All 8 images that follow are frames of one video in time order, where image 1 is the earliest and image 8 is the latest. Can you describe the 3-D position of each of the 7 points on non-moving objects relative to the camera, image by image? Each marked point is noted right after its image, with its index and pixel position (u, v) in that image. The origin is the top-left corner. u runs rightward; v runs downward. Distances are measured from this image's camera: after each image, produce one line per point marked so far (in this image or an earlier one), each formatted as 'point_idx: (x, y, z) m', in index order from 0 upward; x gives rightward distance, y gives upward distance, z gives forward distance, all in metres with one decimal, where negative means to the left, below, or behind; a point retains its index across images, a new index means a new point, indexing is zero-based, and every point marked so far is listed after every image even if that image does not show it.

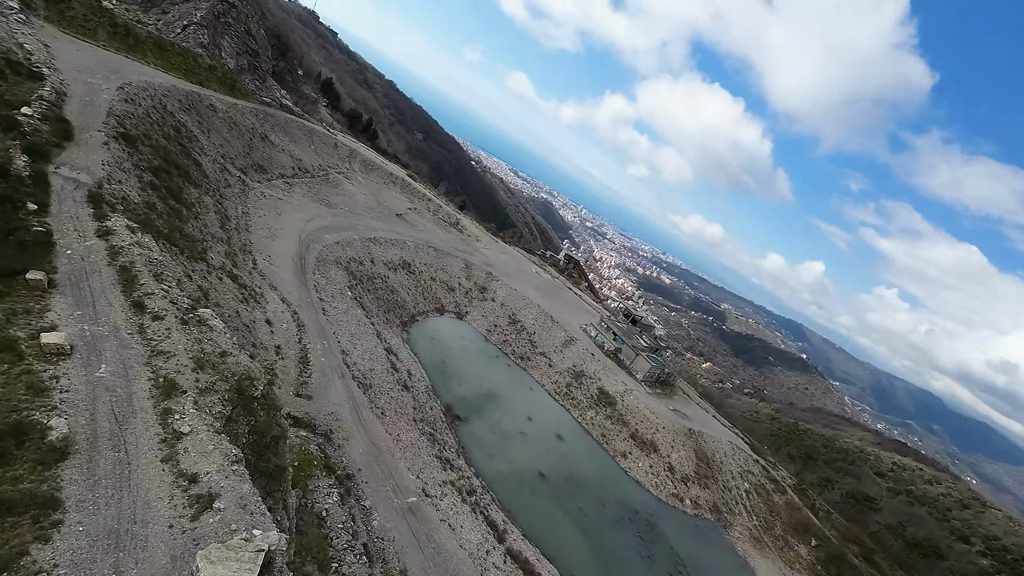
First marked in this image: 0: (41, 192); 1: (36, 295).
0: (-18.1, +3.8, +17.1) m
1: (-13.2, -0.2, +12.4) m
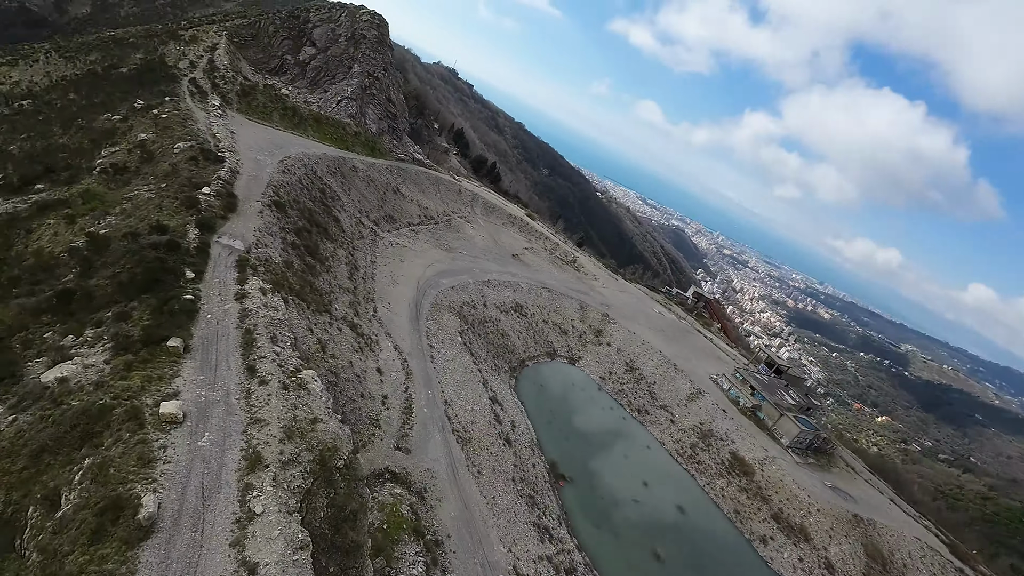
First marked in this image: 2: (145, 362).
0: (-14.2, +1.3, +20.4) m
1: (-10.8, -2.3, +14.2) m
2: (-11.2, -2.3, +13.7) m
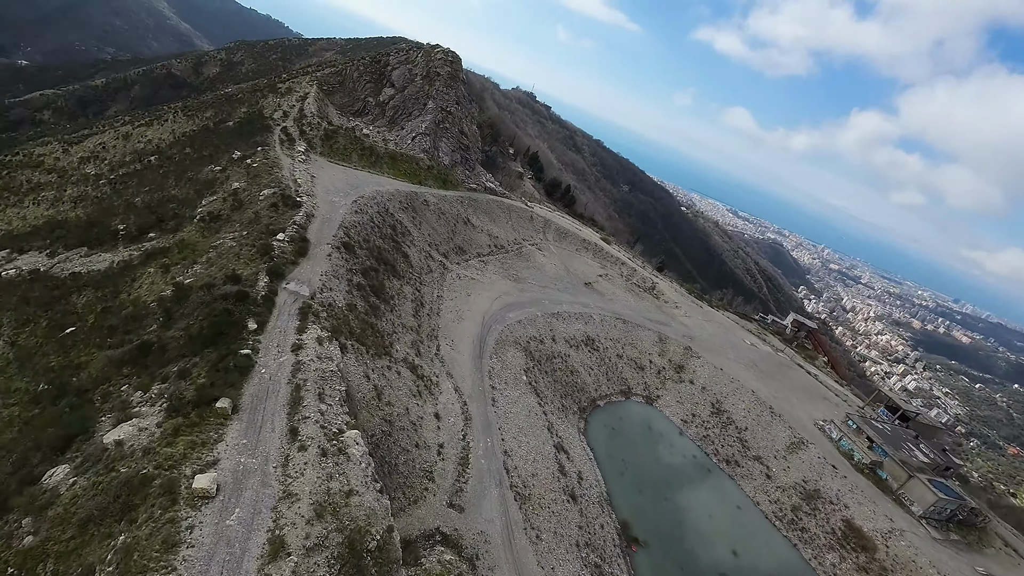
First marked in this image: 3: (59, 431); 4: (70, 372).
0: (-11.6, -0.9, +21.0) m
1: (-9.4, -4.3, +14.3) m
2: (-9.9, -4.3, +13.8) m
3: (-14.7, -4.7, +14.4) m
4: (-18.2, -3.5, +18.4) m
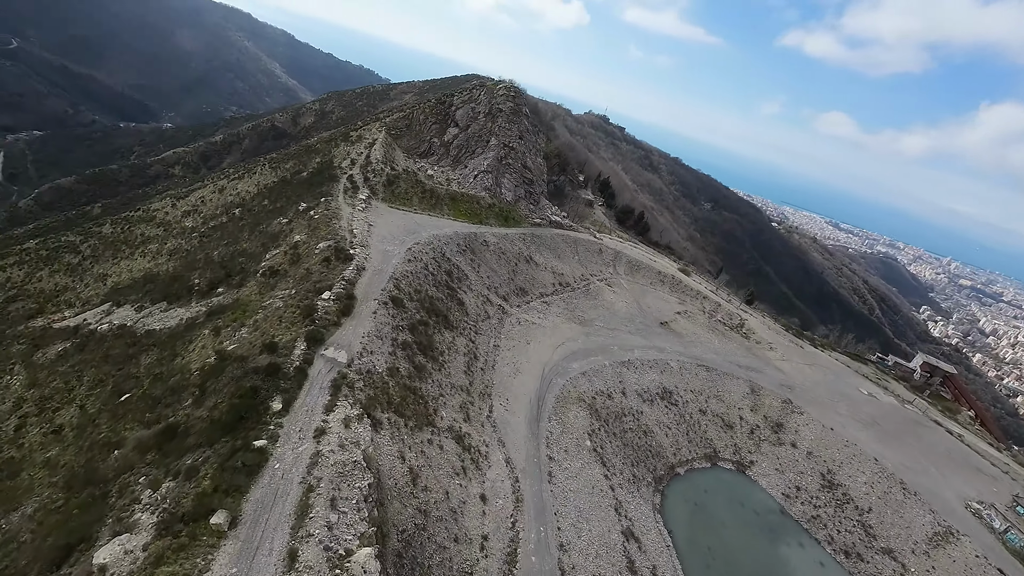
0: (-9.5, -4.1, +19.7) m
1: (-8.4, -7.1, +12.5) m
2: (-9.0, -7.1, +12.1) m
3: (-13.6, -7.6, +13.5) m
4: (-16.4, -6.6, +18.1) m
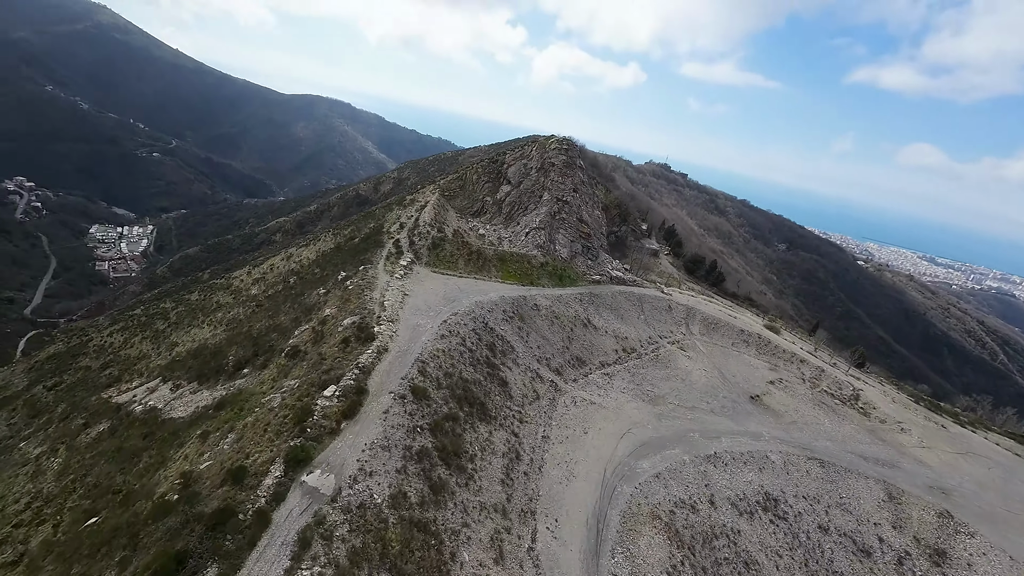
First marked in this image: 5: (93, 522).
0: (-8.4, -7.9, +14.5) m
1: (-8.3, -10.1, +7.0) m
2: (-8.9, -10.0, +6.7) m
3: (-13.3, -10.8, +8.6) m
4: (-15.5, -10.5, +13.7) m
5: (-18.1, -10.2, +19.1) m
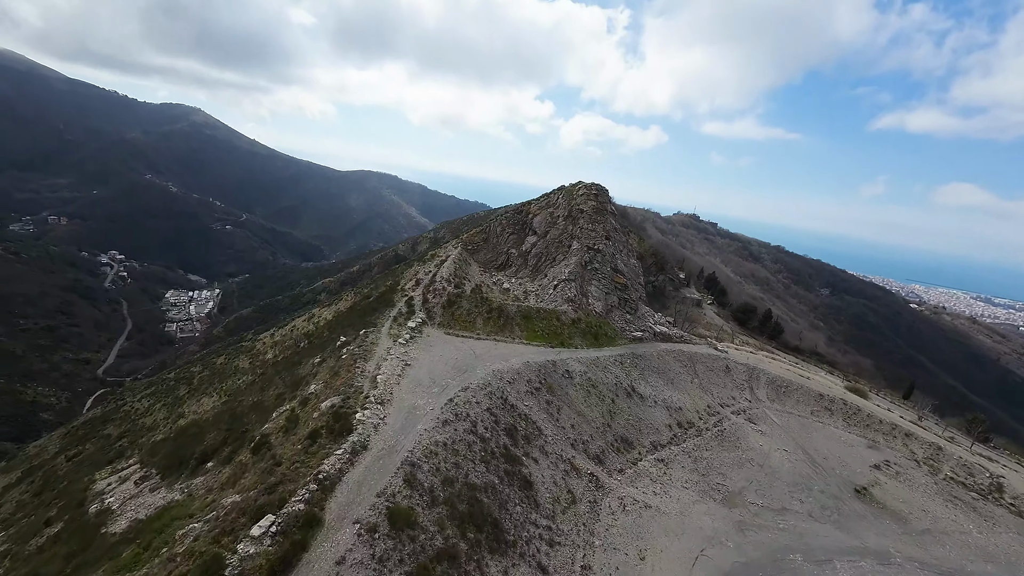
0: (-8.2, -9.9, +6.7) m
1: (-8.7, -11.1, -1.0) m
2: (-9.3, -11.0, -1.2) m
3: (-13.5, -12.2, +0.9) m
4: (-15.3, -12.5, +6.1) m
5: (-17.5, -12.9, +11.7) m
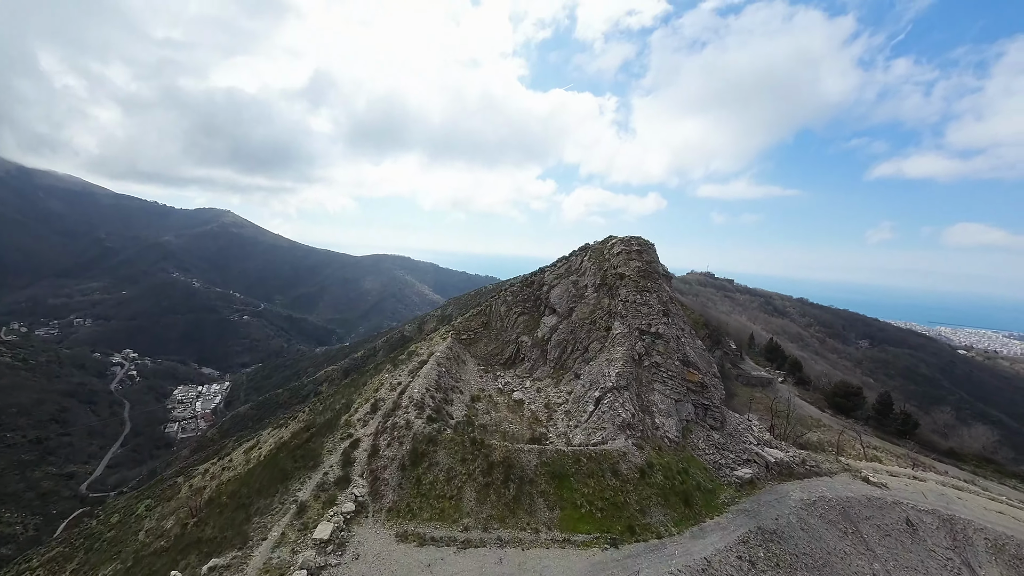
0: (-8.2, -11.7, -14.4) m
1: (-8.9, -11.8, -22.2) m
2: (-9.5, -11.7, -22.4) m
3: (-13.6, -13.5, -20.4) m
4: (-15.1, -14.7, -15.3) m
5: (-17.1, -16.2, -9.7) m
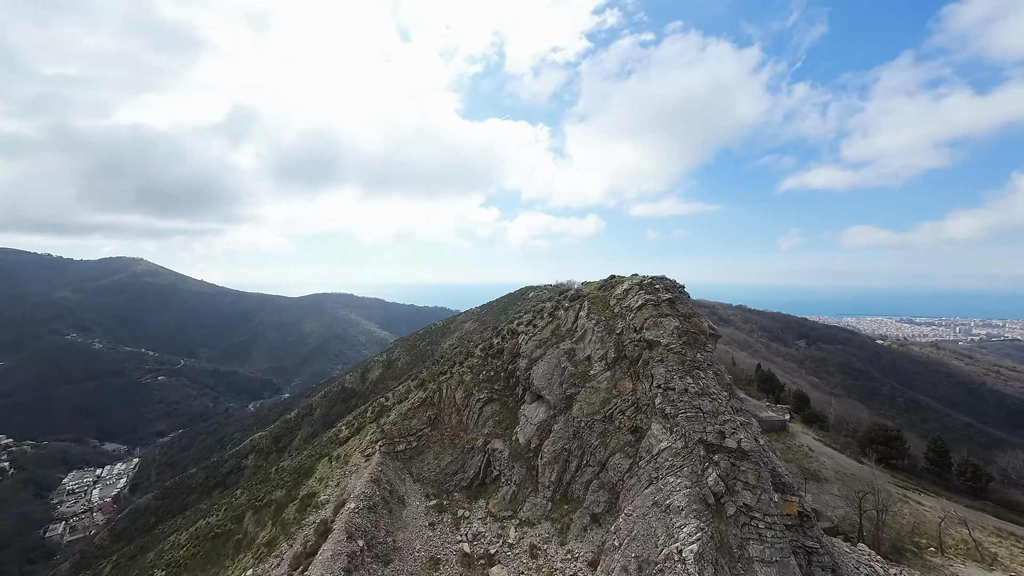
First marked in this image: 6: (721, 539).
0: (-3.1, -13.6, -32.2) m
1: (-2.9, -13.2, -40.0) m
2: (-3.5, -13.2, -40.3) m
3: (-7.6, -15.3, -38.8) m
4: (-9.6, -17.0, -34.0) m
5: (-12.1, -18.9, -28.8) m
6: (+8.7, -10.3, +18.5) m
